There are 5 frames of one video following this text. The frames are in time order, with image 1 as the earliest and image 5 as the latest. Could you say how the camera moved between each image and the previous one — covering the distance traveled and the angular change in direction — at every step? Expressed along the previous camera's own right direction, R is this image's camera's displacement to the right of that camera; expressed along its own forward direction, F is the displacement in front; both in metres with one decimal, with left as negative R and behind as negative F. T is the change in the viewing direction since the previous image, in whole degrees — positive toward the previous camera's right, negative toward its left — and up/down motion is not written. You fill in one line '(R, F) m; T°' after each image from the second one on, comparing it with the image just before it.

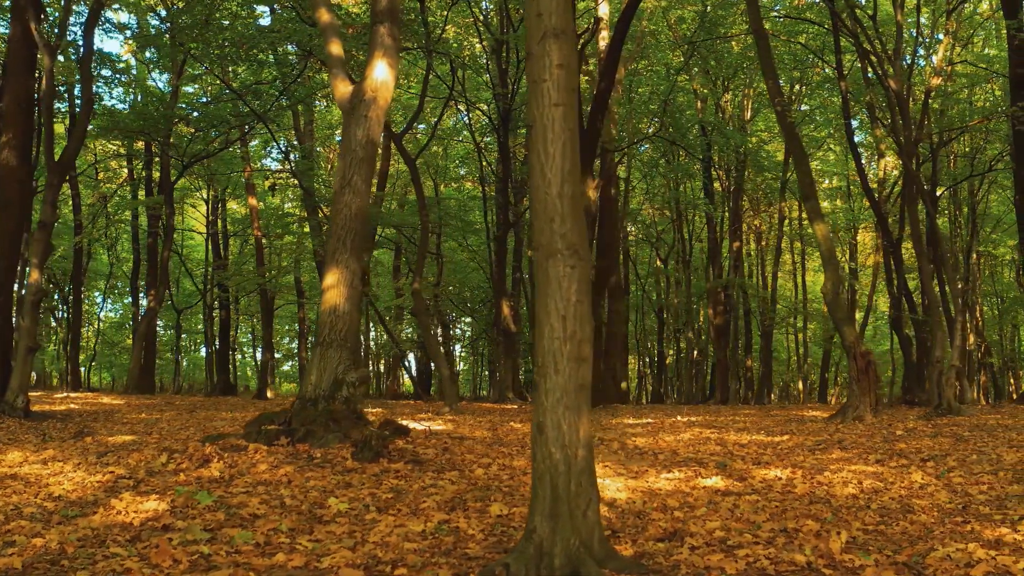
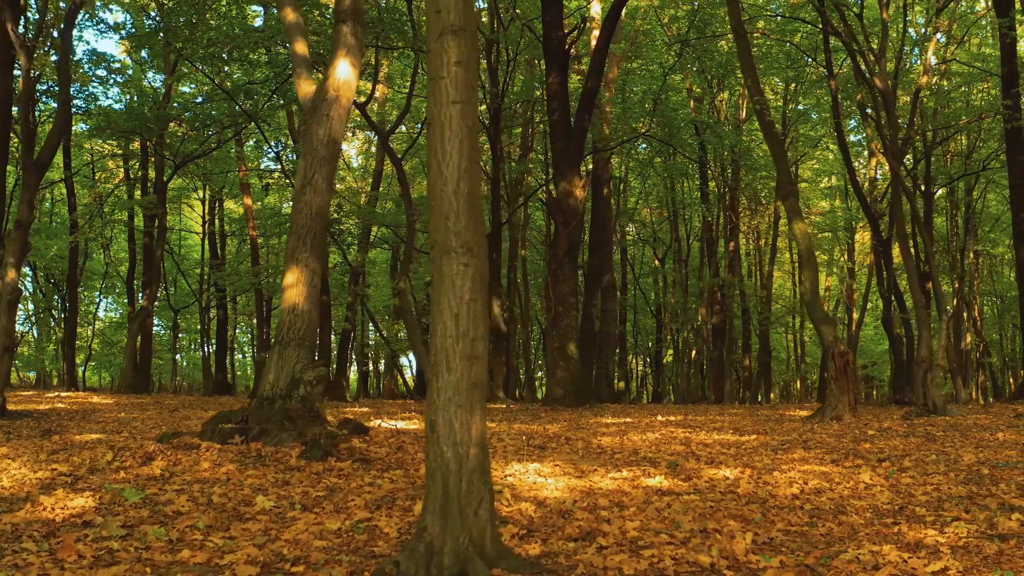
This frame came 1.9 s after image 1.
(+0.5, 0.0) m; -1°
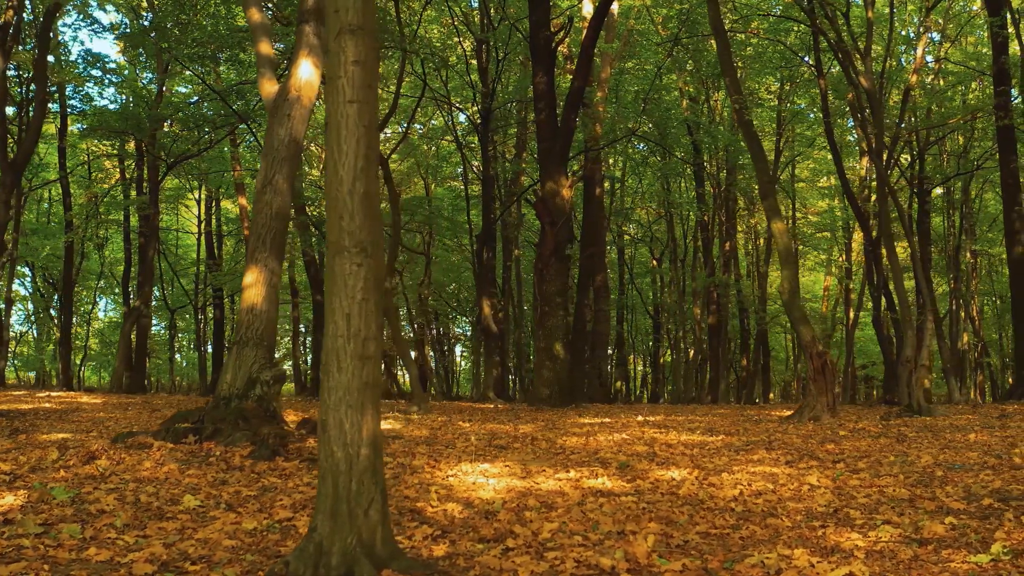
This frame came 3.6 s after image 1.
(+0.5, 0.0) m; -1°
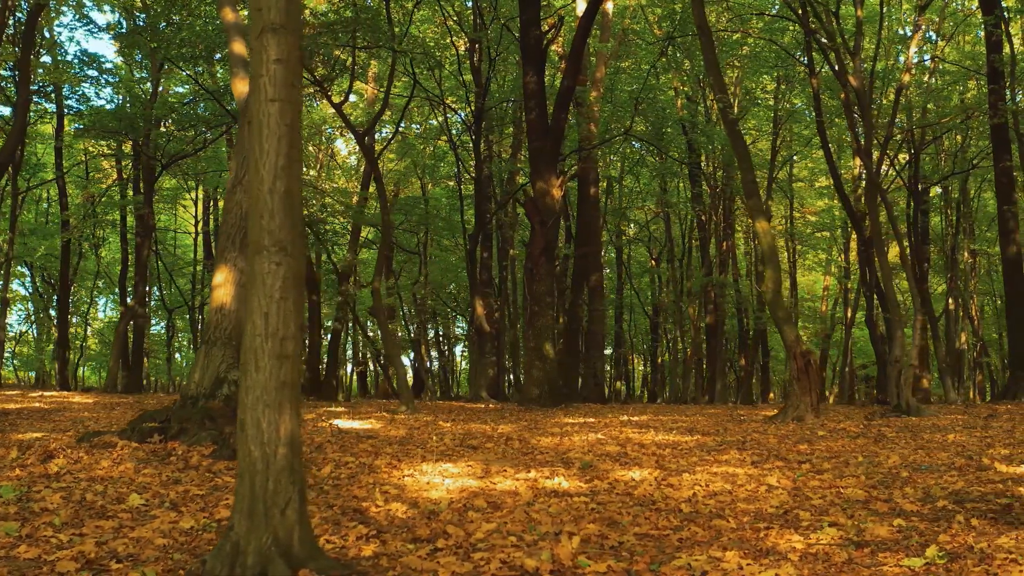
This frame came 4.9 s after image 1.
(+0.4, 0.0) m; 0°
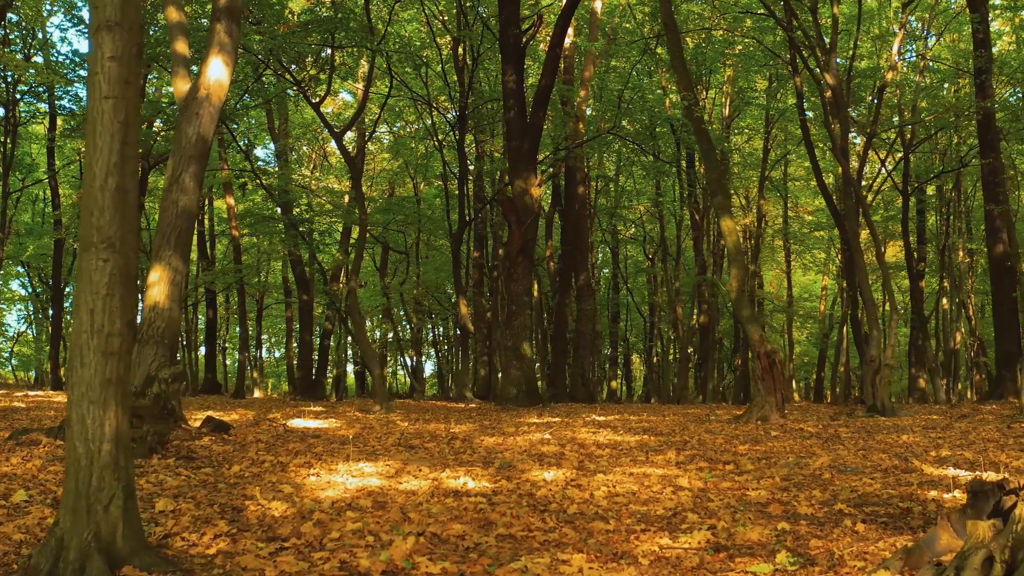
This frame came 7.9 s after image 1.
(+0.8, 0.0) m; -1°
